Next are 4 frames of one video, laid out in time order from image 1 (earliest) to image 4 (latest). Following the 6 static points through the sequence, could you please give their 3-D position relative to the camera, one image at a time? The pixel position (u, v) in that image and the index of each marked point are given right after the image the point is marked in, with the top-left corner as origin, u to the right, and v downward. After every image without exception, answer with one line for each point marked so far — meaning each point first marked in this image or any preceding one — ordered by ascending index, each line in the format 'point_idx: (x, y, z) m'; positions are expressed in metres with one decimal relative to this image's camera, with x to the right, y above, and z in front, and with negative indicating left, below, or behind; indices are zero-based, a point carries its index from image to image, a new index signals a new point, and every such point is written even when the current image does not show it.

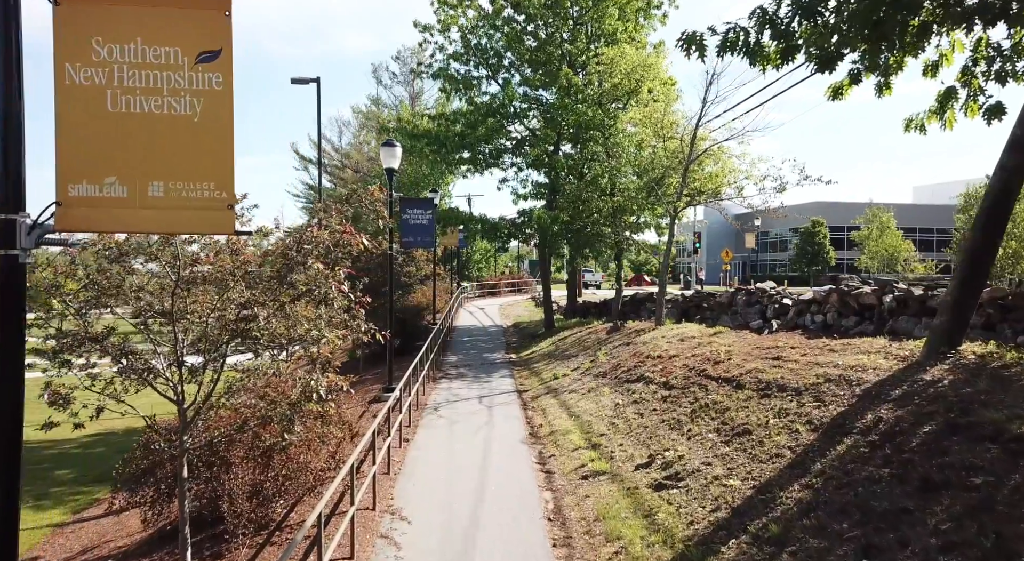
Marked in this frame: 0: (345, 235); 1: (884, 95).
0: (-1.5, +0.4, +5.9) m
1: (+3.8, +1.9, +6.6) m
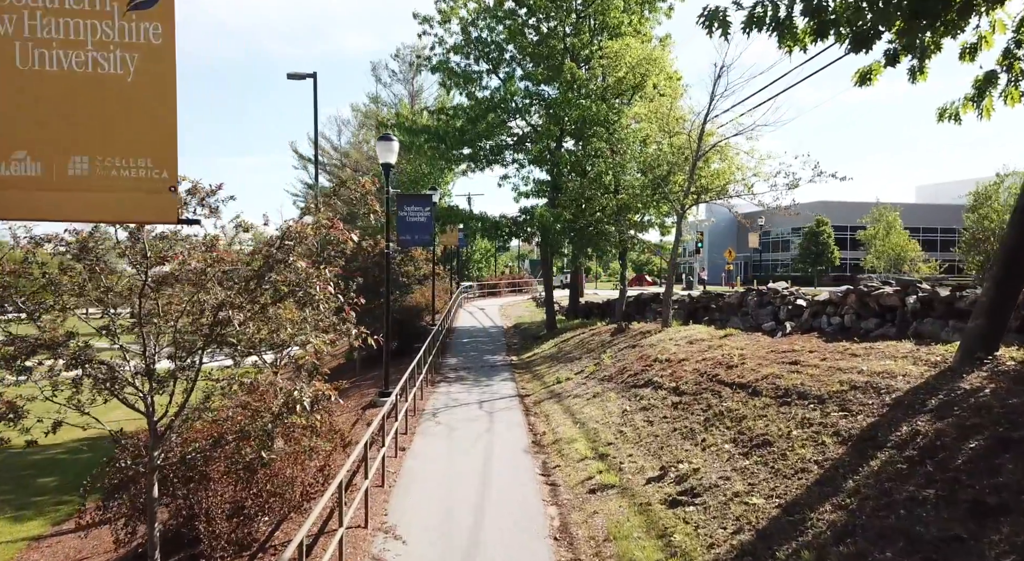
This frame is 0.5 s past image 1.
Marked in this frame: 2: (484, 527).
0: (-1.5, +0.4, +5.4) m
1: (+3.8, +1.9, +6.1) m
2: (-0.3, -2.4, +6.3) m
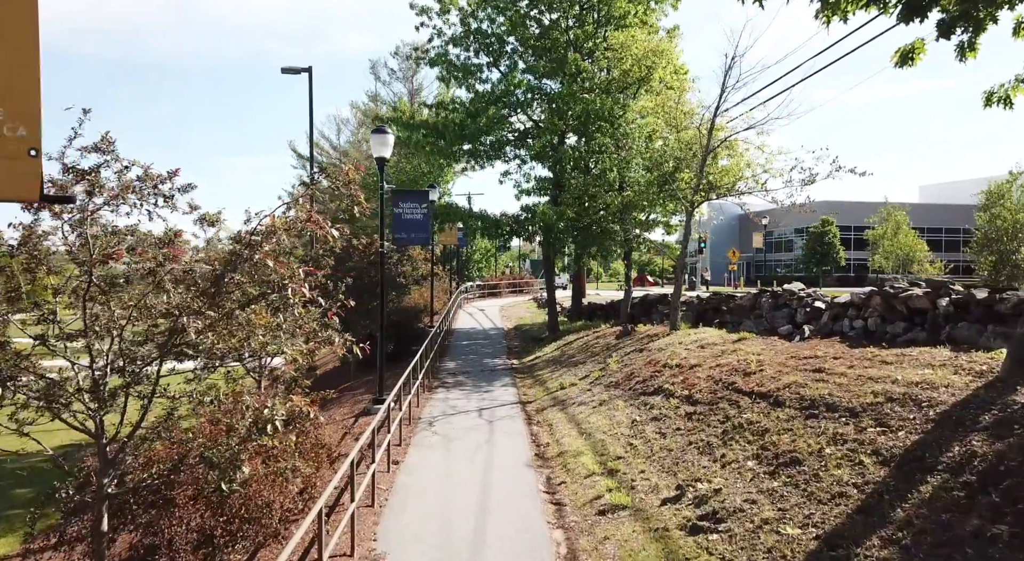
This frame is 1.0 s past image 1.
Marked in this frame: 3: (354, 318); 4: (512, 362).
0: (-1.5, +0.4, +4.8) m
1: (+3.8, +1.9, +5.5) m
2: (-0.2, -2.4, +5.7) m
3: (-3.8, -0.9, +15.8) m
4: (0.0, -2.0, +16.0) m
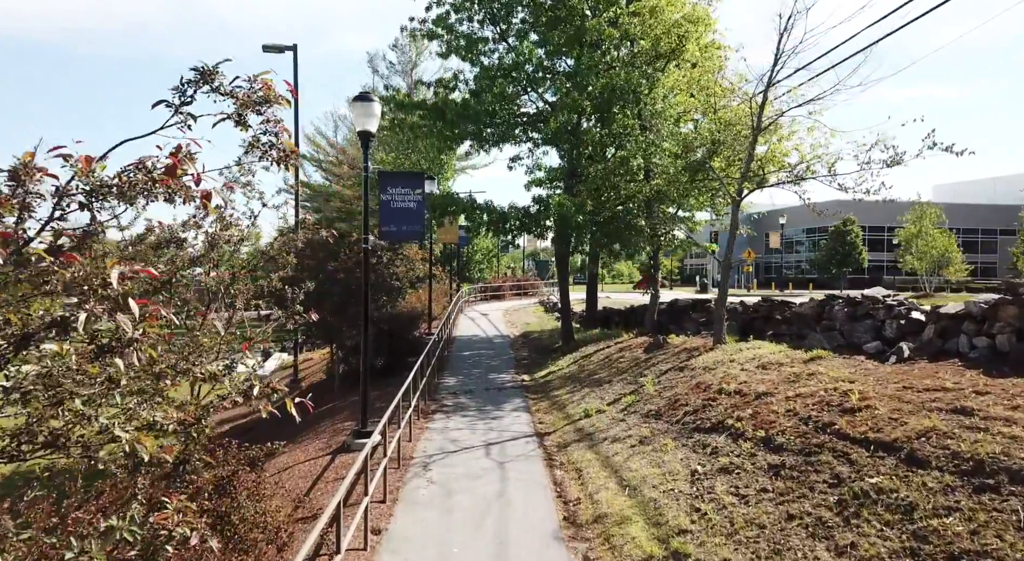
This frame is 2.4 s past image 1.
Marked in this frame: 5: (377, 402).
0: (-1.2, +0.4, +2.6) m
1: (+4.1, +1.8, +3.3) m
2: (0.0, -2.4, +3.5) m
3: (-3.6, -1.0, +13.6) m
4: (+0.2, -2.1, +13.9) m
5: (-2.4, -2.2, +11.6) m
